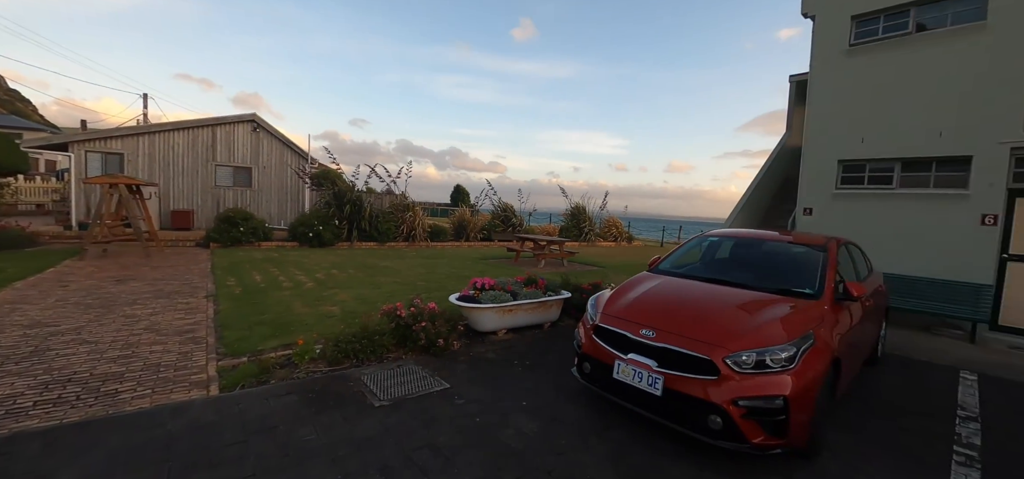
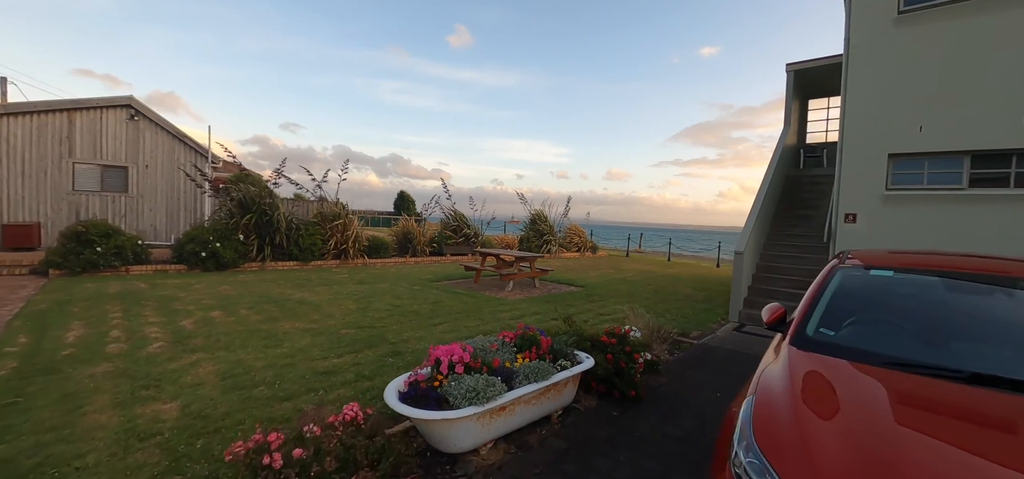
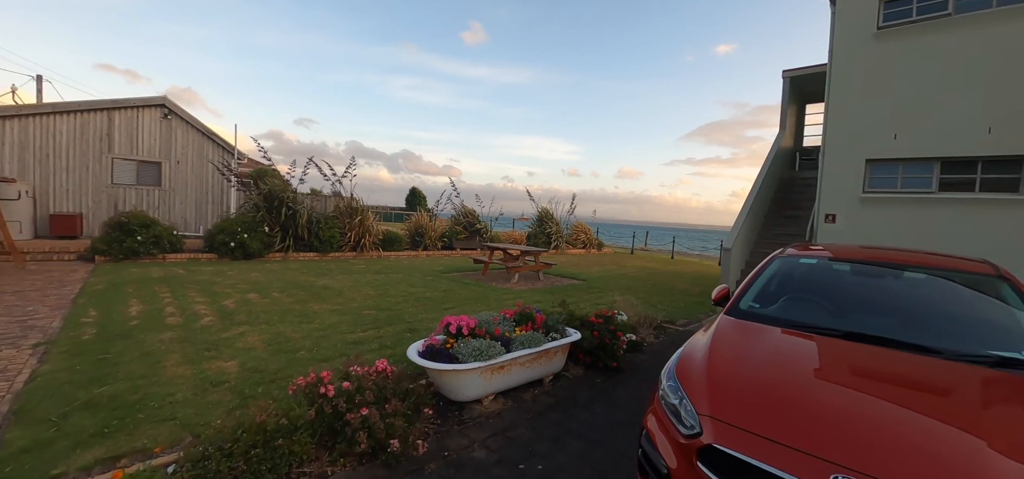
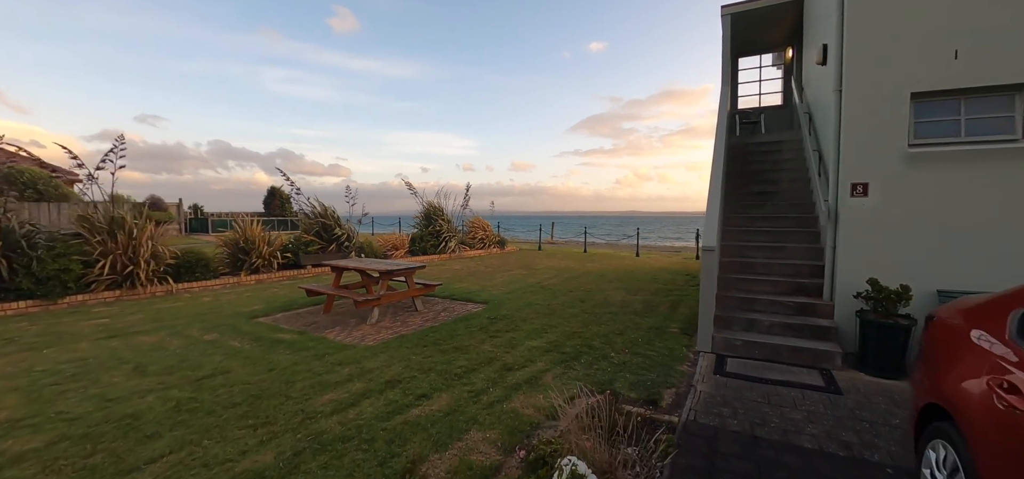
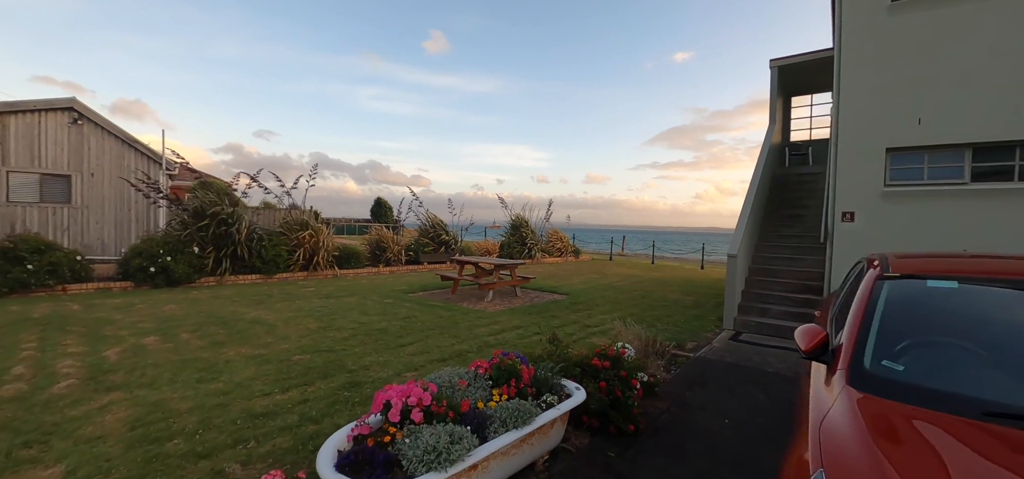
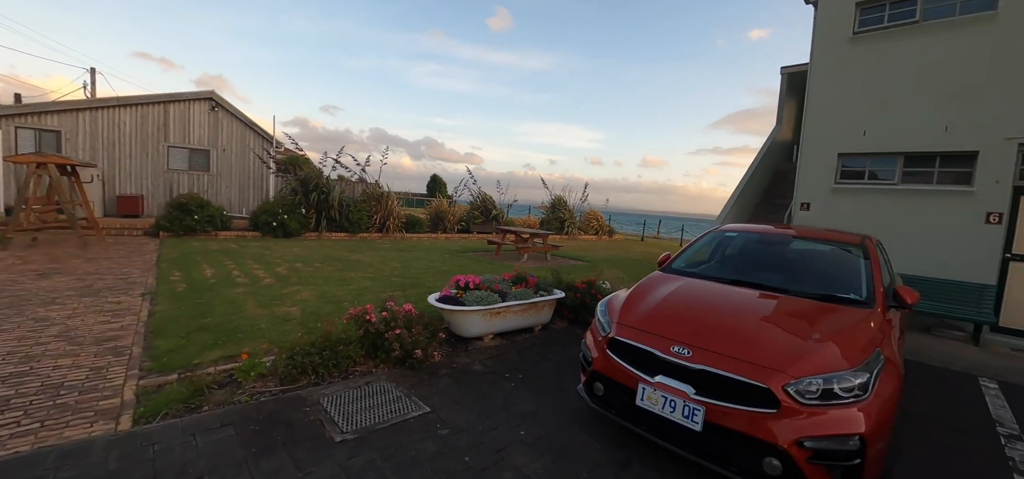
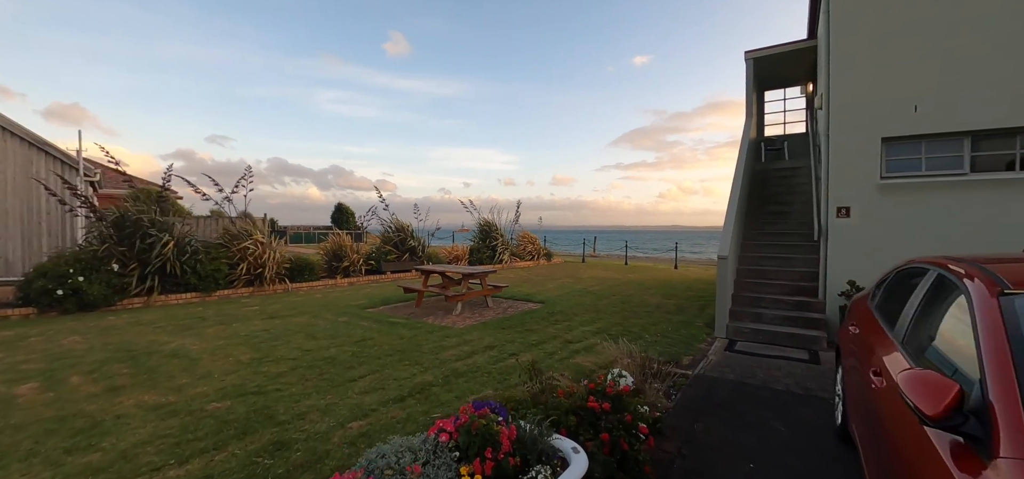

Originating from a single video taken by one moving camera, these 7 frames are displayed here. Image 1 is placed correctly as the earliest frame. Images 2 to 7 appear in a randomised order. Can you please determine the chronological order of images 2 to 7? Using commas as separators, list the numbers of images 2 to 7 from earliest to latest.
6, 3, 2, 5, 7, 4
